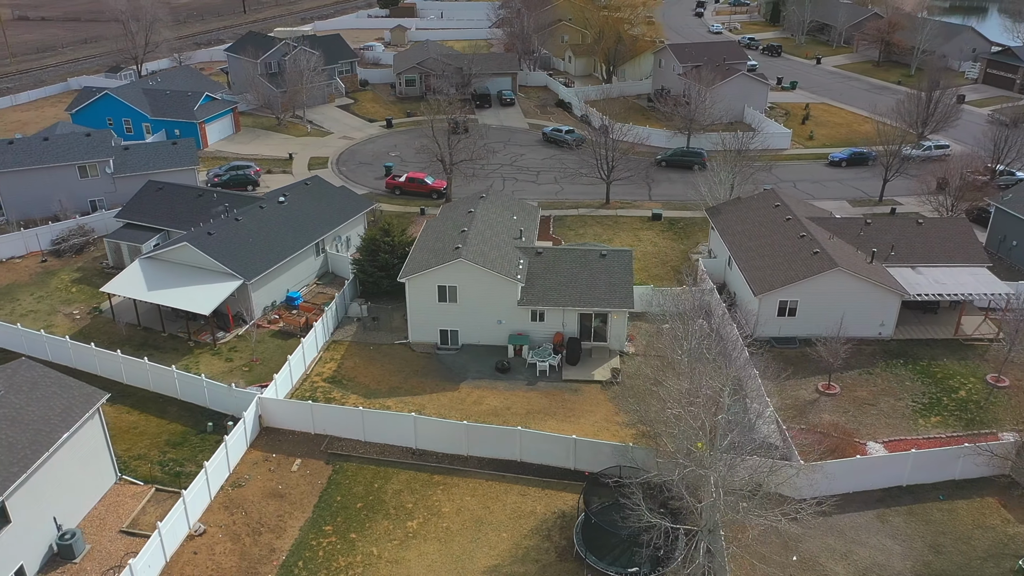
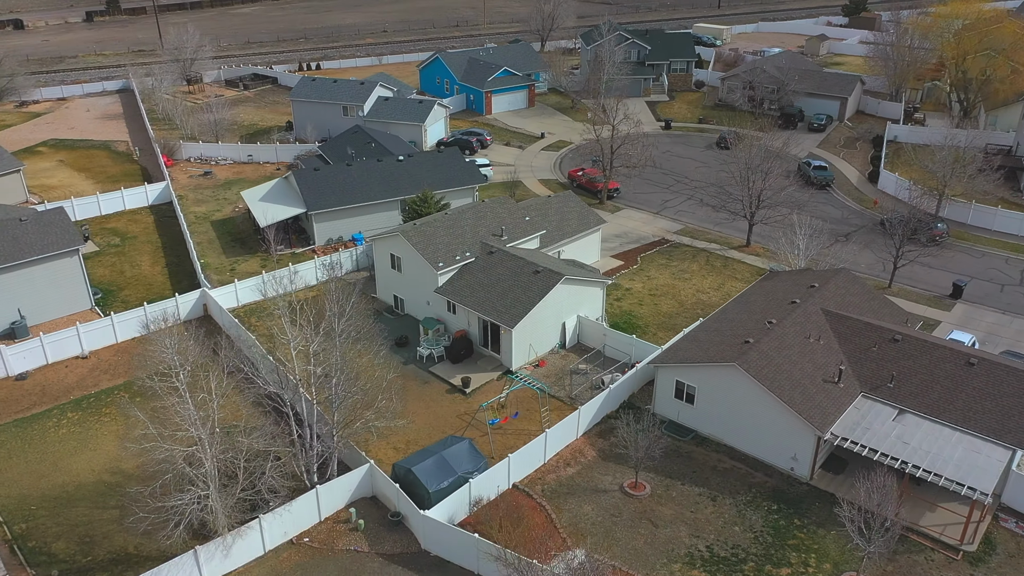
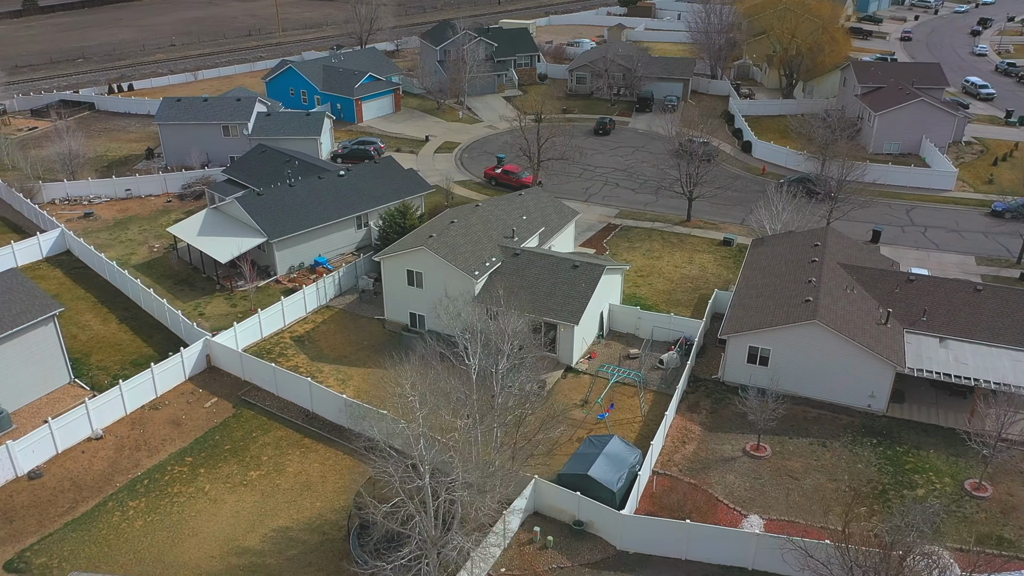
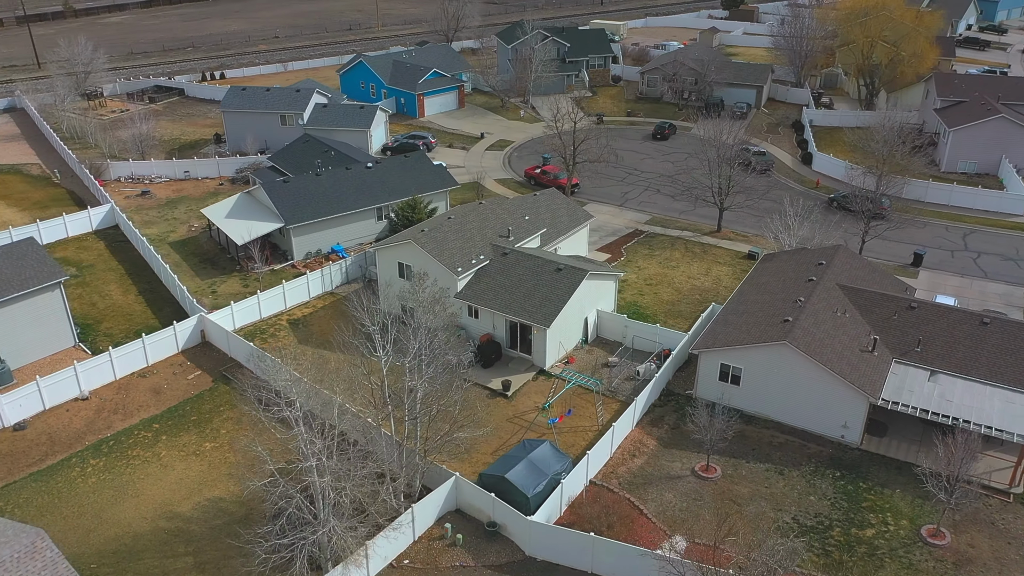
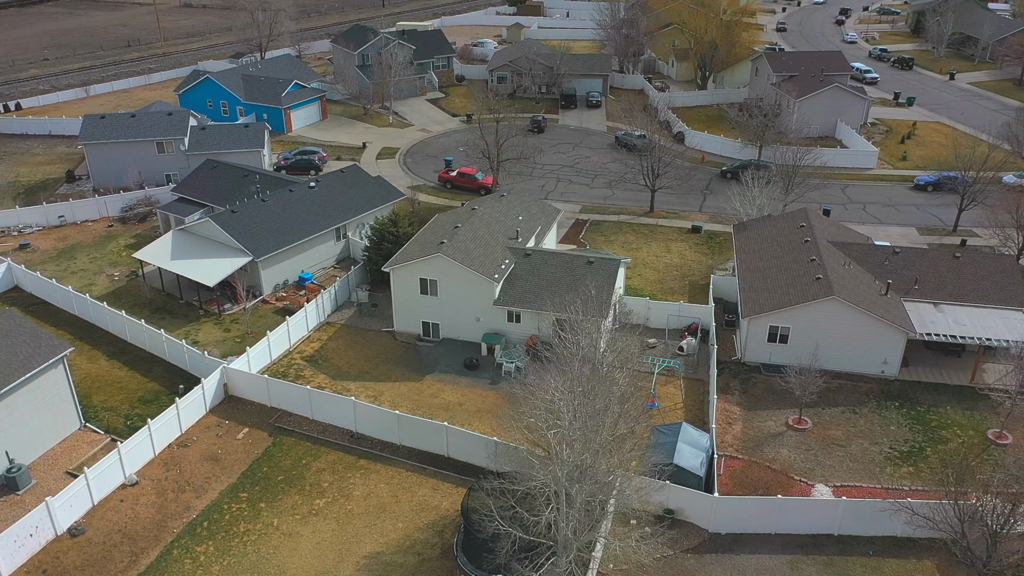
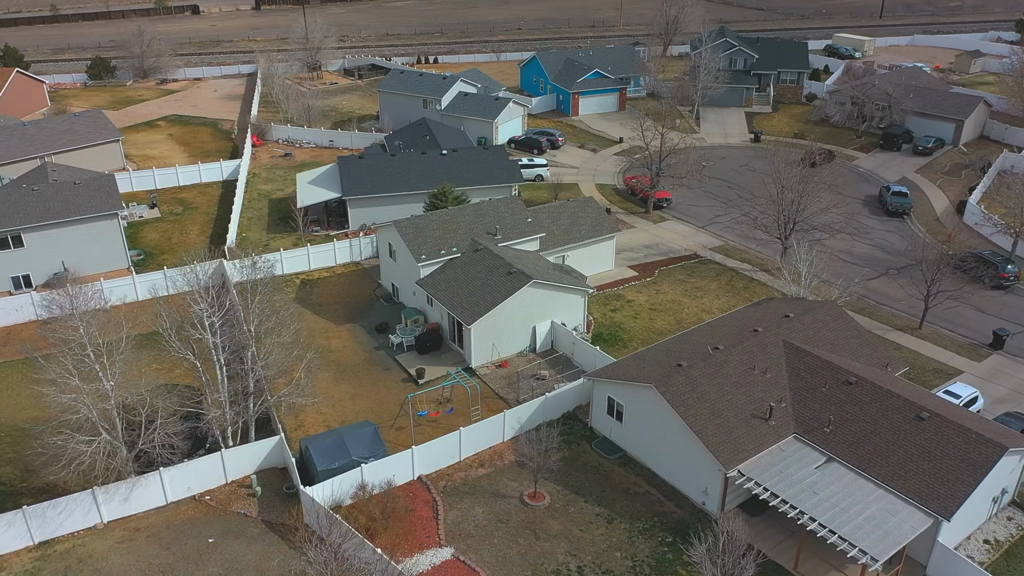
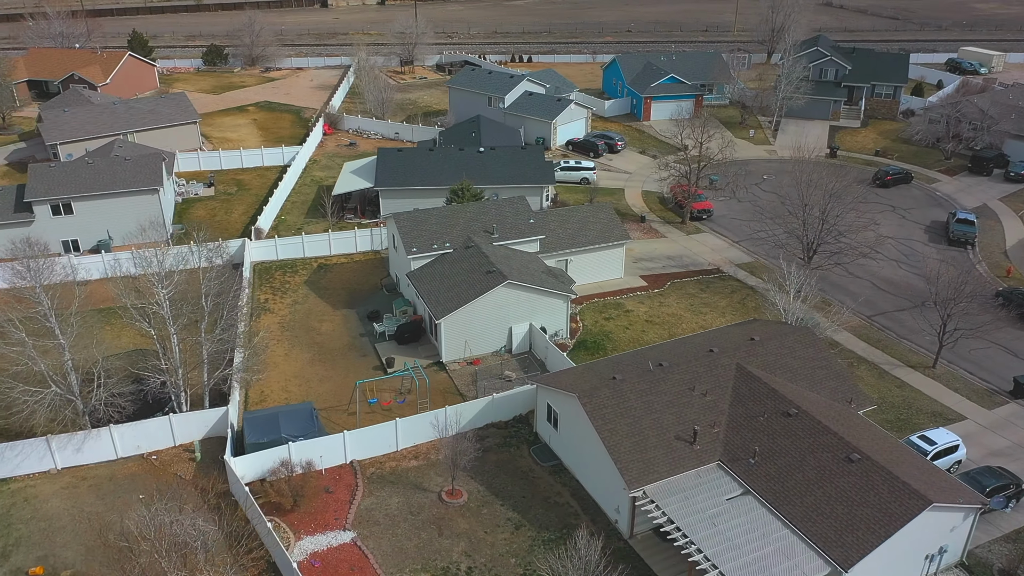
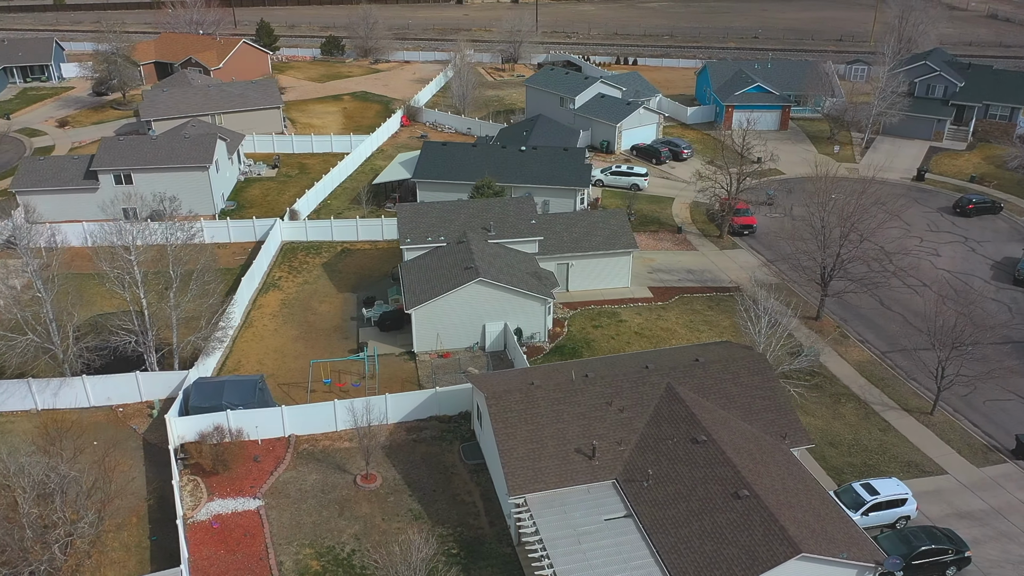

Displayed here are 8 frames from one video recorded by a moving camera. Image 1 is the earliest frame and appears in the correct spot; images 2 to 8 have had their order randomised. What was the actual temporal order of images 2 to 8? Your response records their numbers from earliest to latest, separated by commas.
5, 3, 4, 2, 6, 7, 8
